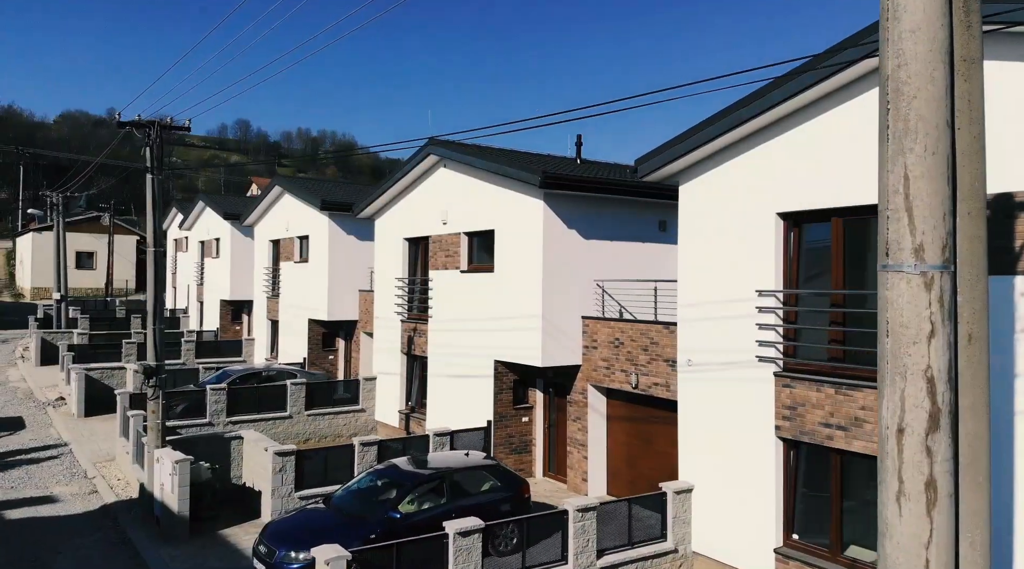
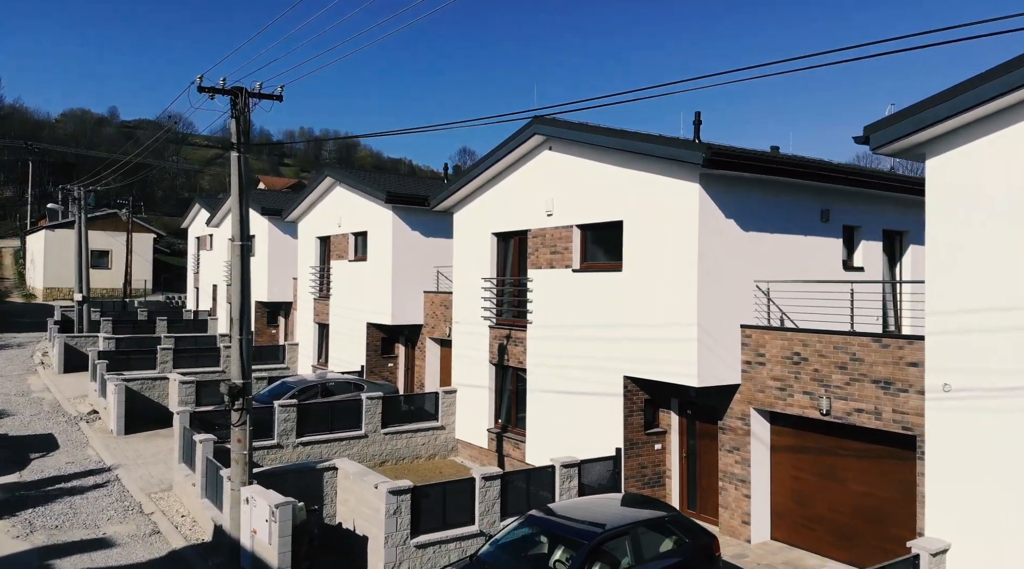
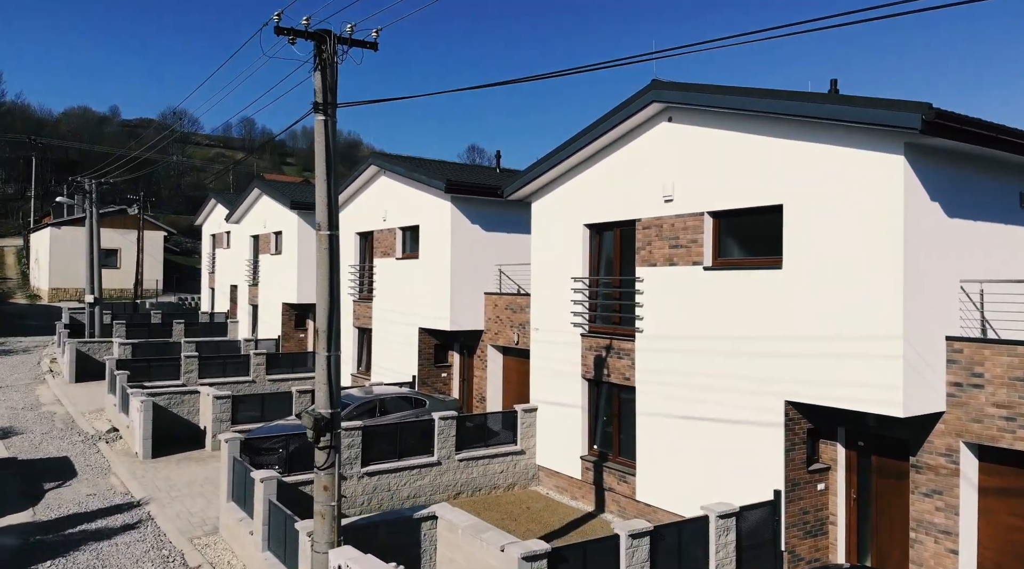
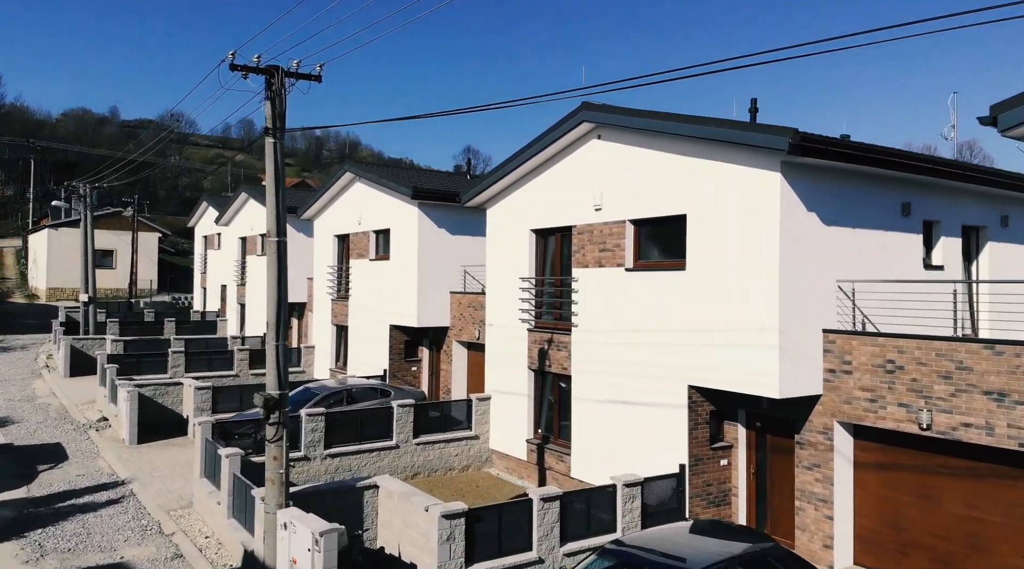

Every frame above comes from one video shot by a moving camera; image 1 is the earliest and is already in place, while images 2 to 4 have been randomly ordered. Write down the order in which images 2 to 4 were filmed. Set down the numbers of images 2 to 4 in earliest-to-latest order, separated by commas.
2, 4, 3
